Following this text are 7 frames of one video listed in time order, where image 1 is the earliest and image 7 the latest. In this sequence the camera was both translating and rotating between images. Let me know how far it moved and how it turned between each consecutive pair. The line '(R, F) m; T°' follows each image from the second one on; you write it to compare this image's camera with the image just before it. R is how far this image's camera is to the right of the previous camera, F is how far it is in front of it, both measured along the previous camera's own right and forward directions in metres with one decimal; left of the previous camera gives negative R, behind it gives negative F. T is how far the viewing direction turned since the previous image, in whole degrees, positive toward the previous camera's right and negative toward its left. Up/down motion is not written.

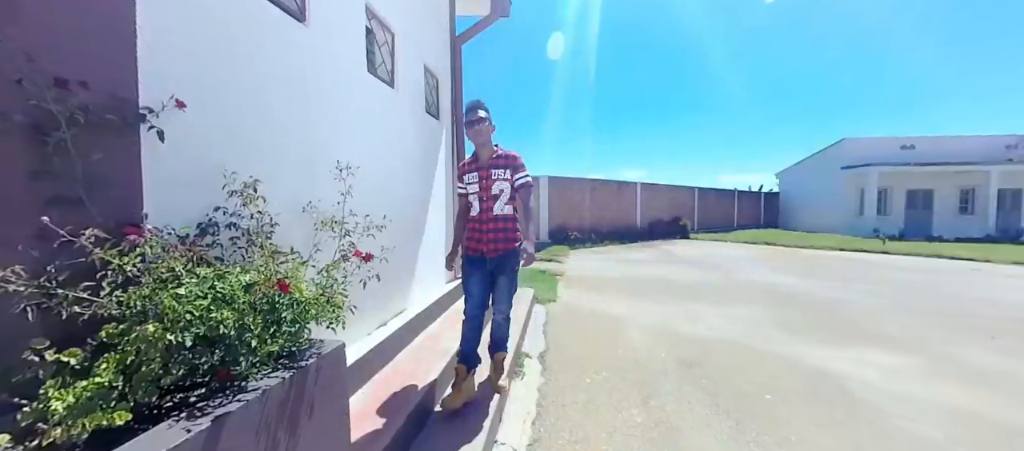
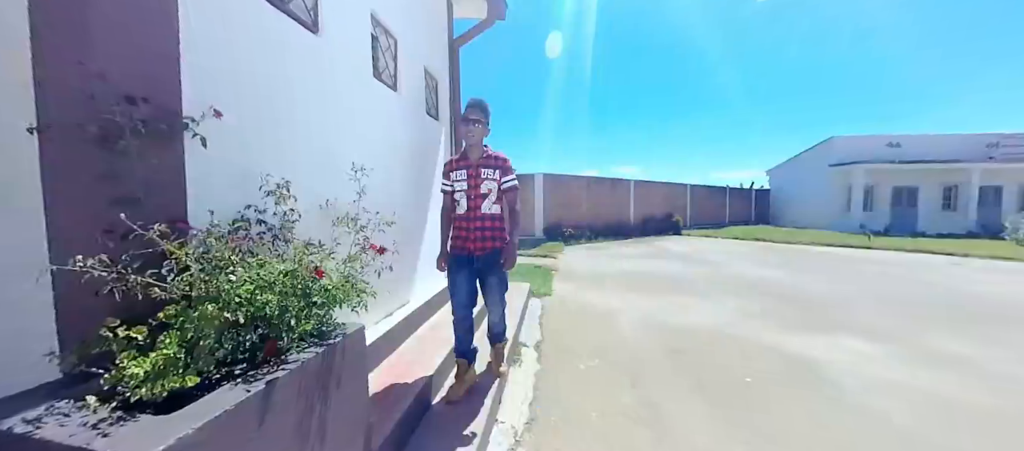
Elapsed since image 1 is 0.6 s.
(0.0, -0.2) m; +1°
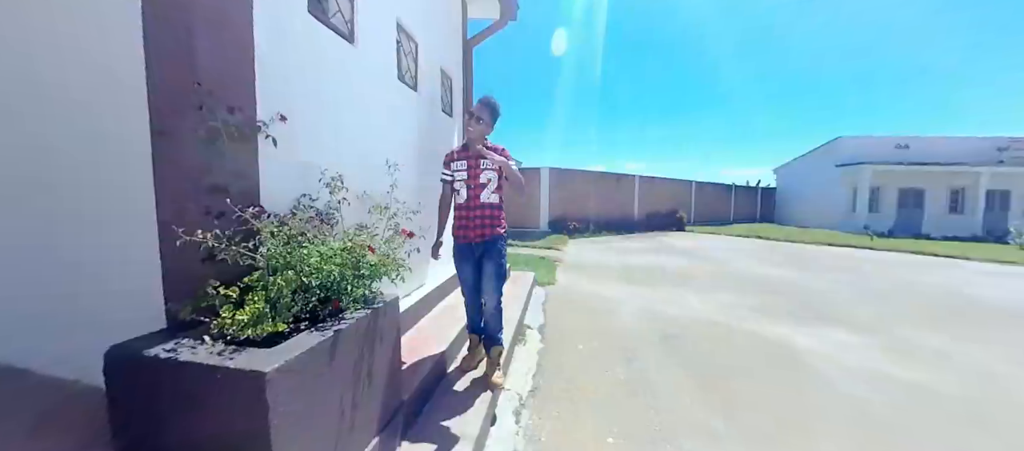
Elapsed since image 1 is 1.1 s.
(0.0, -0.3) m; -1°
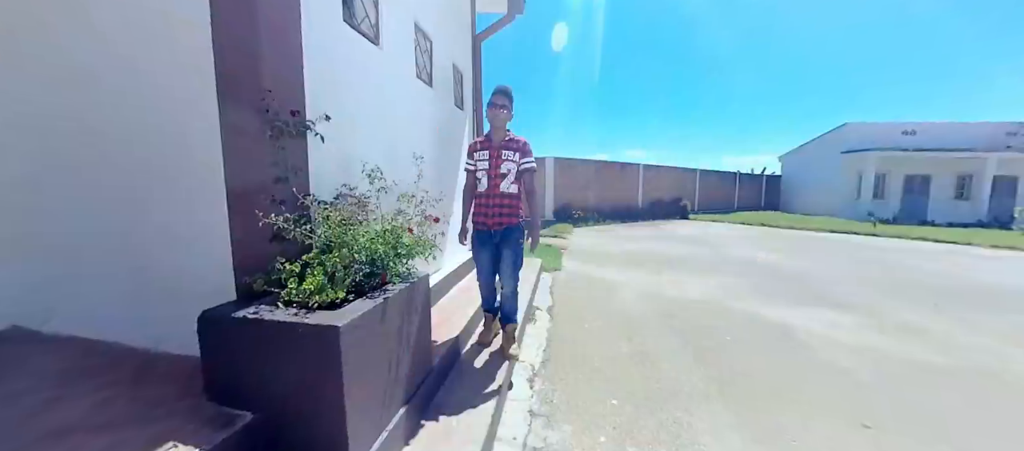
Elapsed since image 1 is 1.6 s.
(-0.1, -0.2) m; -1°
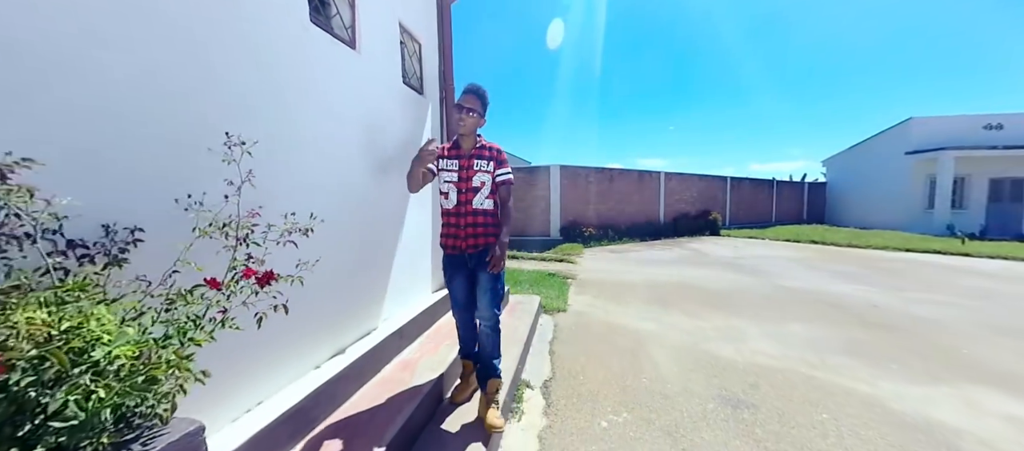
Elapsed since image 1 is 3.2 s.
(+0.3, +1.2) m; -4°
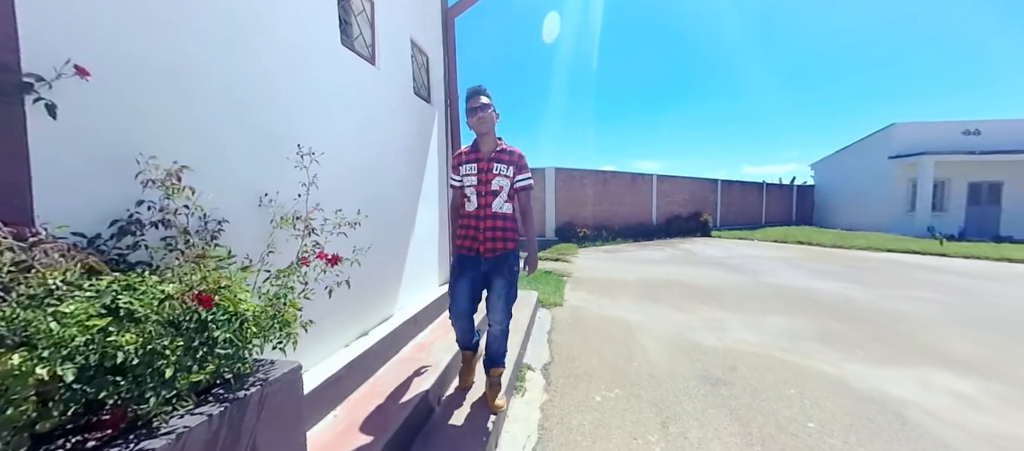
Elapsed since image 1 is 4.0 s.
(-0.1, -0.3) m; +1°
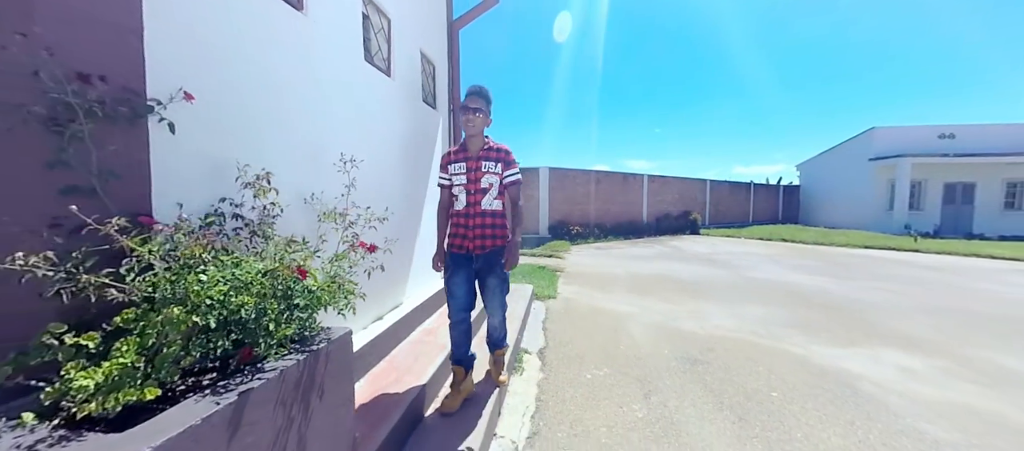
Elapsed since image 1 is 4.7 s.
(-0.1, -0.3) m; +1°
